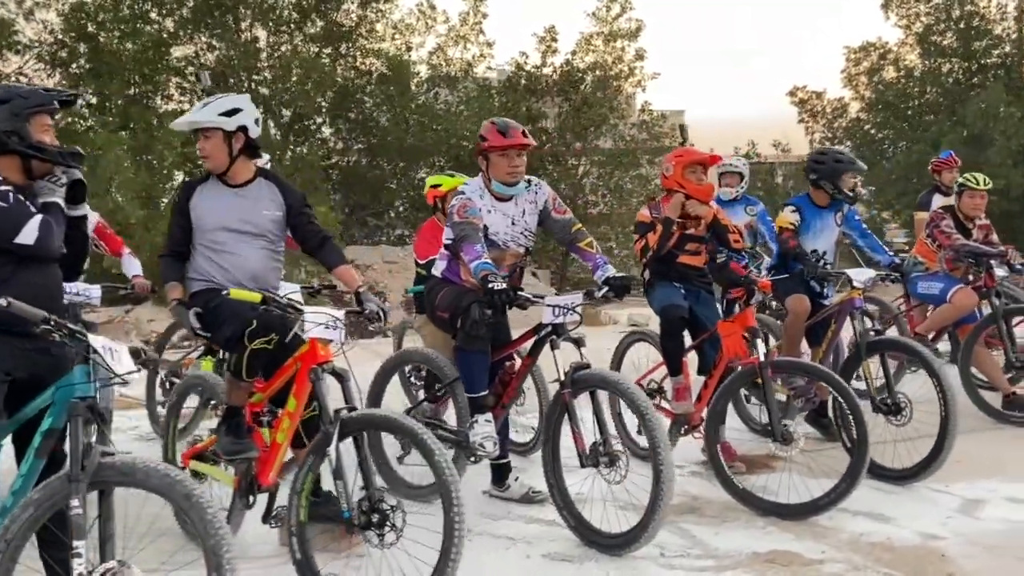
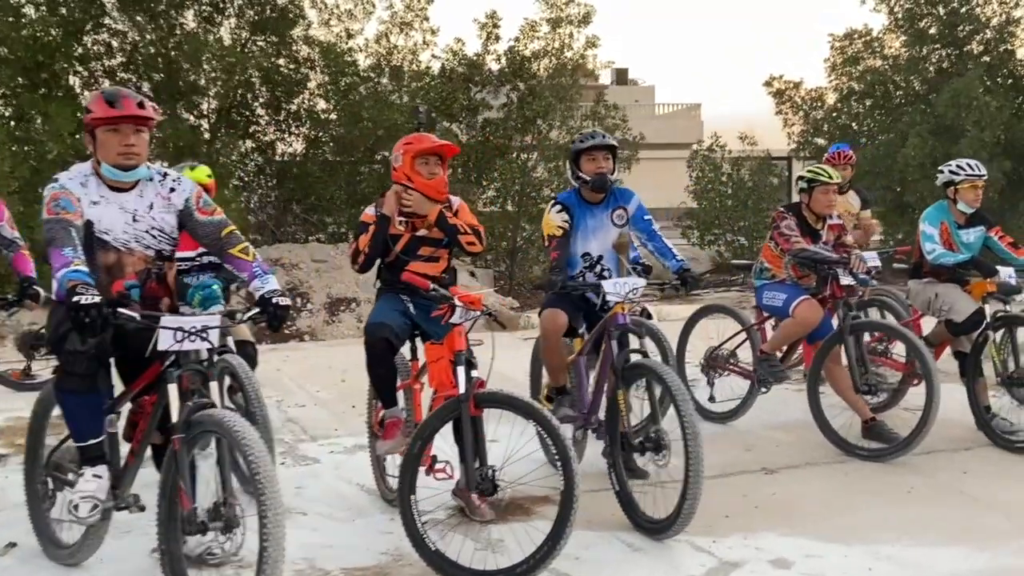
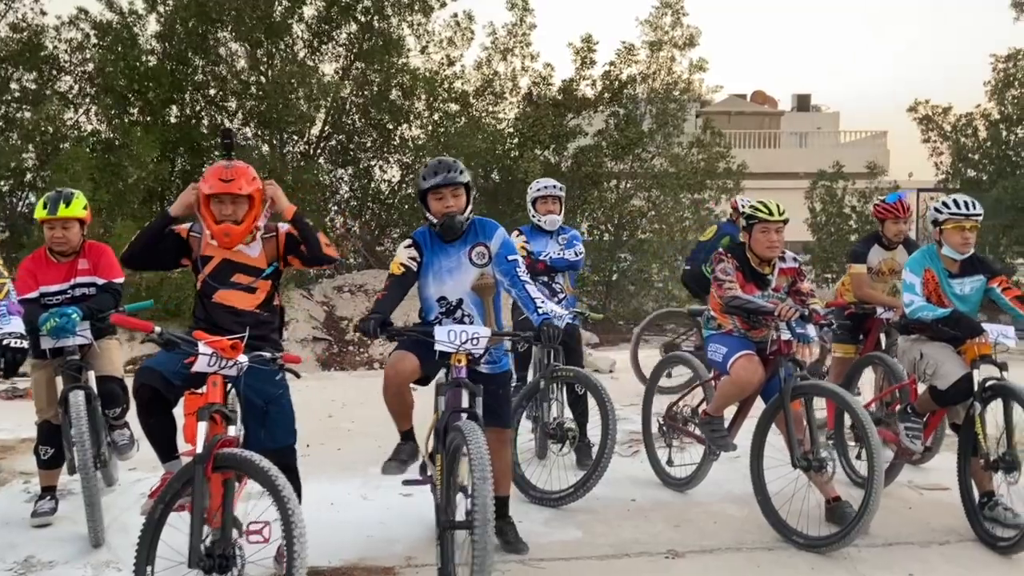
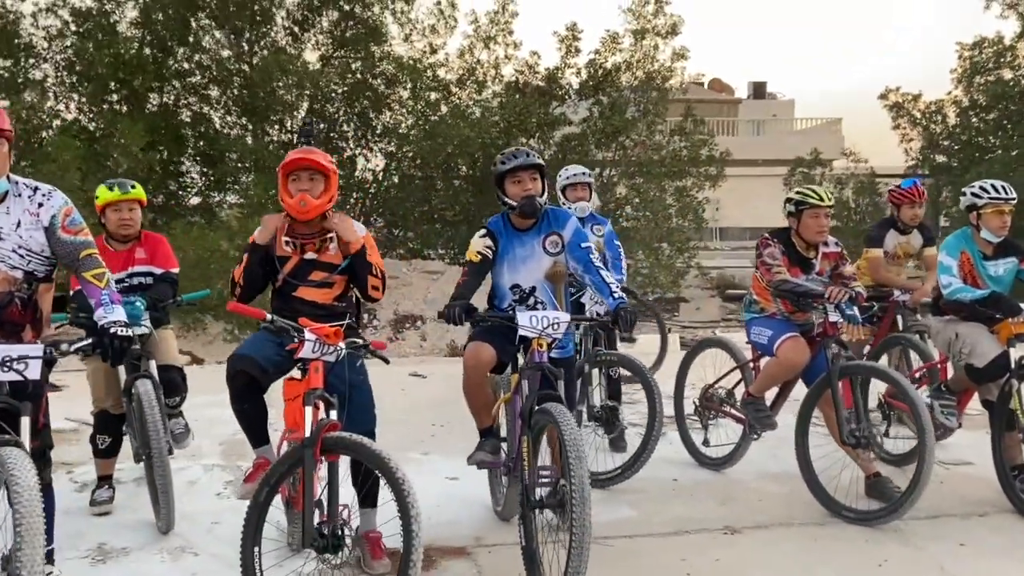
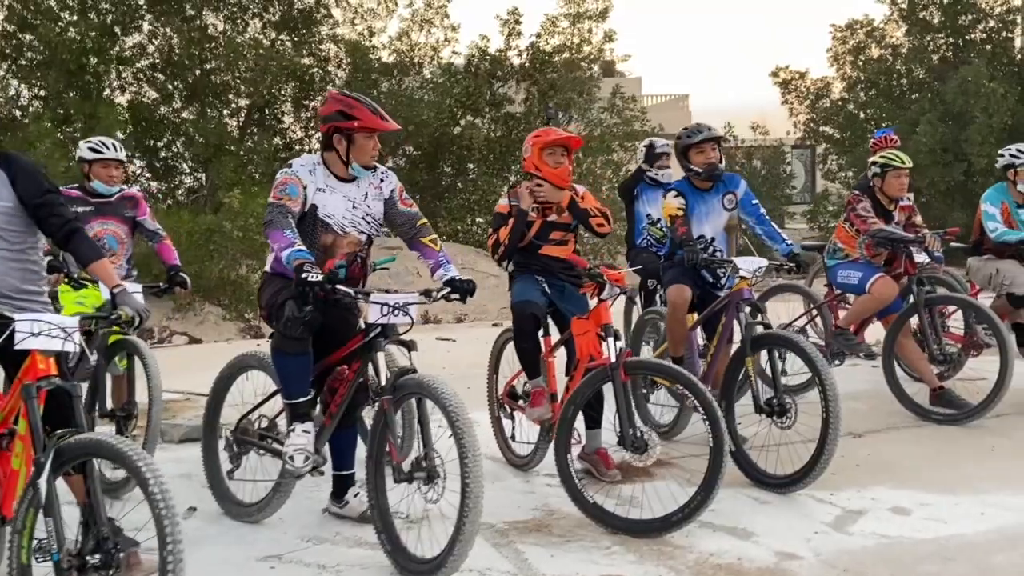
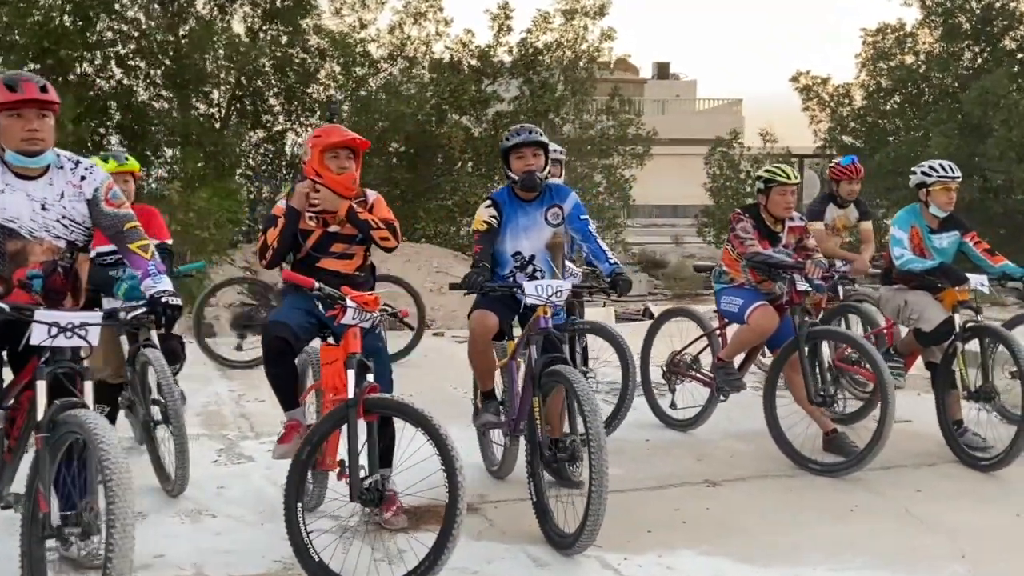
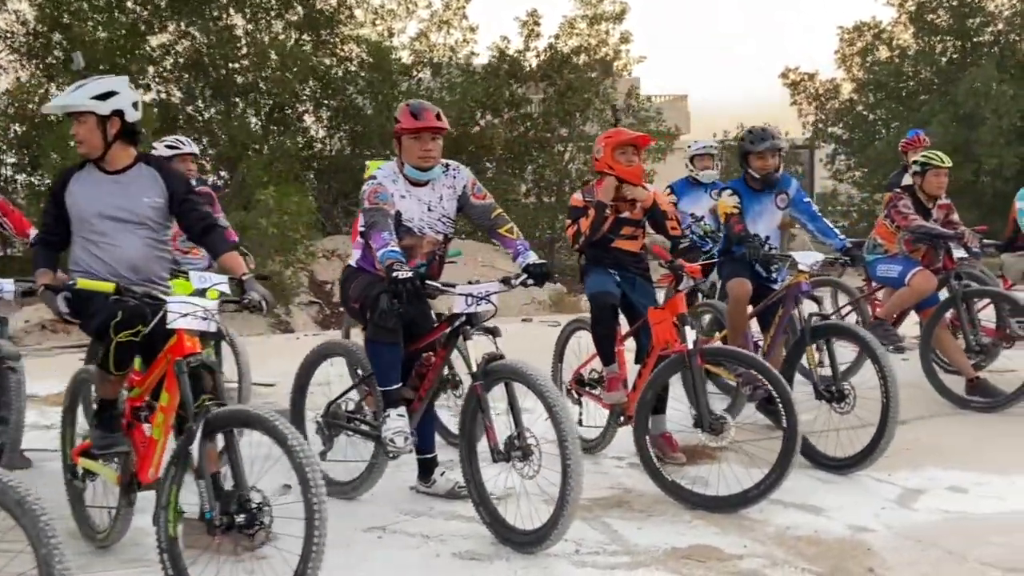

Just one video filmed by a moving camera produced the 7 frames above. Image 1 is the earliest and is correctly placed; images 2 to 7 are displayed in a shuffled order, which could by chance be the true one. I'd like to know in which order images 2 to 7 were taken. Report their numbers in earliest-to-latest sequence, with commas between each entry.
7, 5, 2, 6, 4, 3
